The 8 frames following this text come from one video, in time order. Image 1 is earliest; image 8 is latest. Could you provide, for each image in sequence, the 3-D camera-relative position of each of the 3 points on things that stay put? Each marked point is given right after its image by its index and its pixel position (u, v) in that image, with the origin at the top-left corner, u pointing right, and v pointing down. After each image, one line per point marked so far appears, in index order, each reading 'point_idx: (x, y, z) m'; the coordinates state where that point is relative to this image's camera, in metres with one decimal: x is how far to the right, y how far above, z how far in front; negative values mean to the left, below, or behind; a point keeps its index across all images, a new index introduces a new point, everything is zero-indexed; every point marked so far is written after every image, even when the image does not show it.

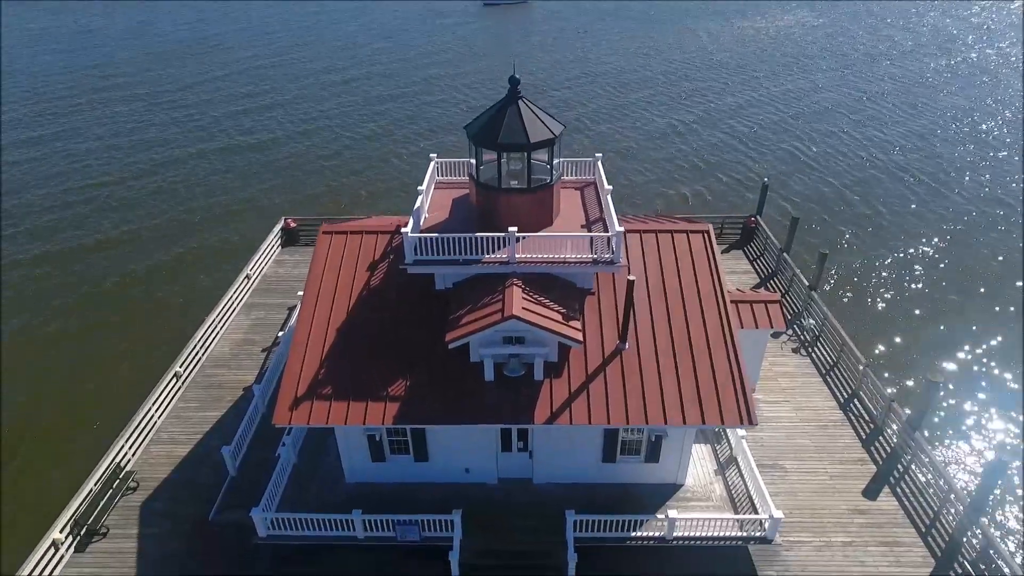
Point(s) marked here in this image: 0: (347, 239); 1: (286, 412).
0: (-4.5, +1.3, +16.3) m
1: (-5.2, -2.9, +13.5) m
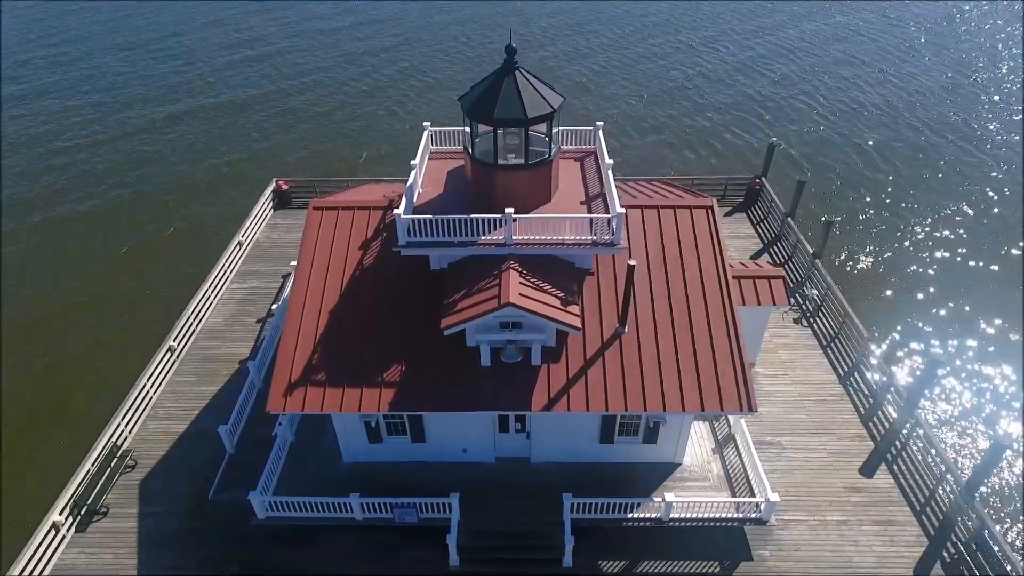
0: (-4.6, +1.9, +15.7) m
1: (-5.2, -2.5, +13.3) m
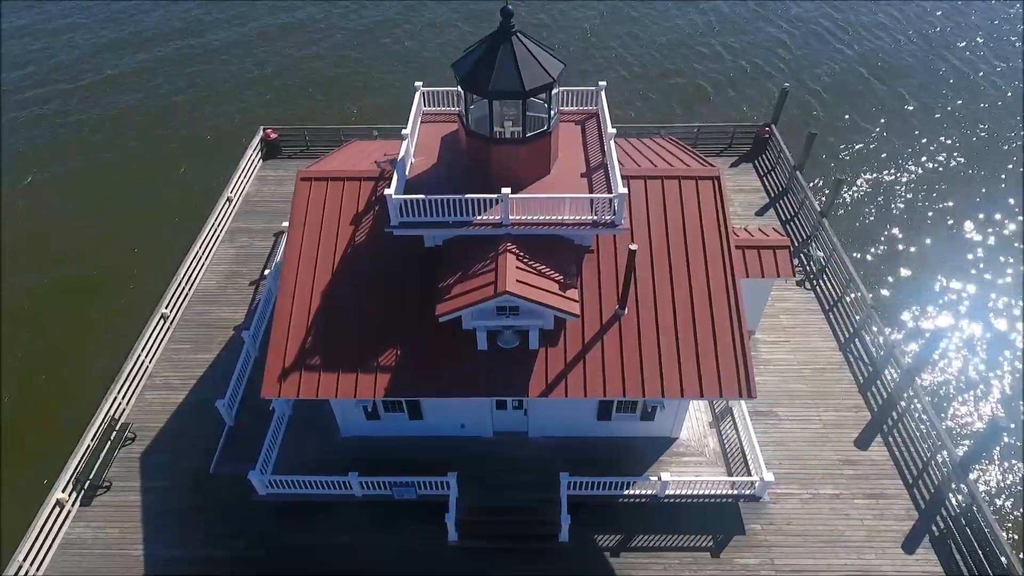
0: (-4.7, +2.6, +15.0) m
1: (-5.3, -2.2, +13.1) m
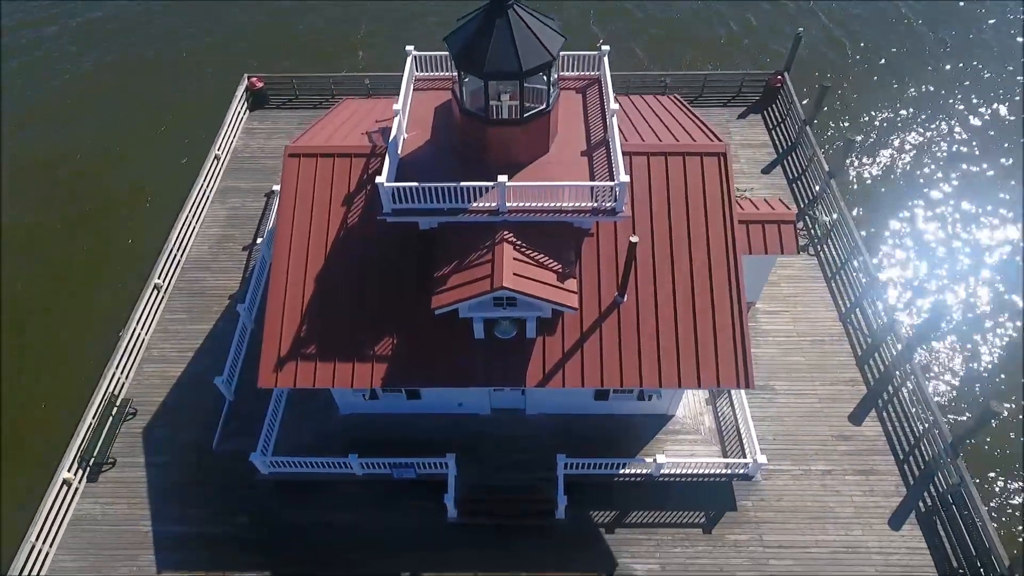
0: (-4.7, +3.0, +14.3) m
1: (-5.4, -1.9, +13.0) m
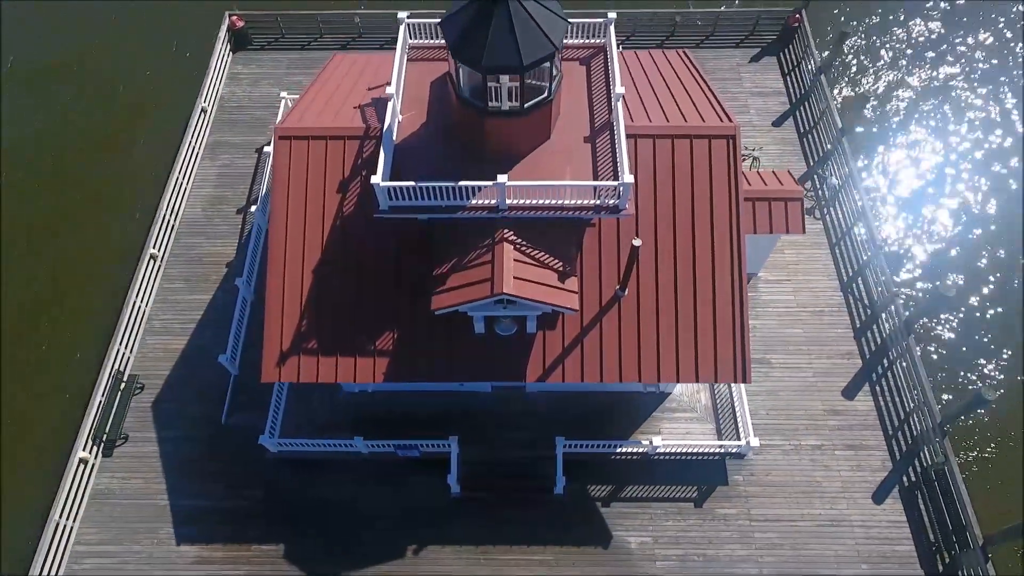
0: (-4.7, +3.3, +13.7) m
1: (-5.4, -1.8, +13.1) m
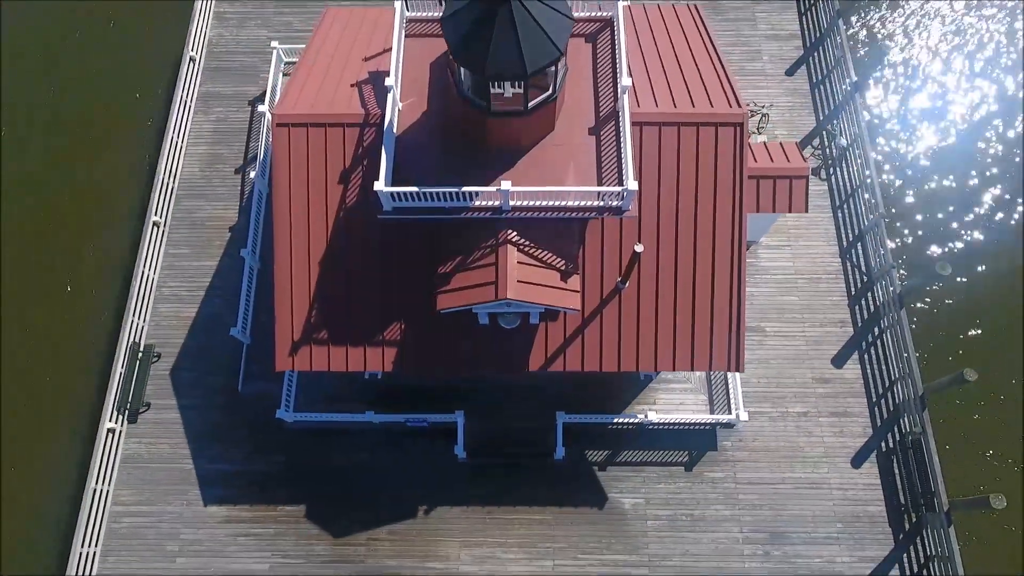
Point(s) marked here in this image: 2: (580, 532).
0: (-4.7, +3.5, +13.4) m
1: (-5.3, -1.6, +13.7) m
2: (+1.8, -6.6, +15.8) m
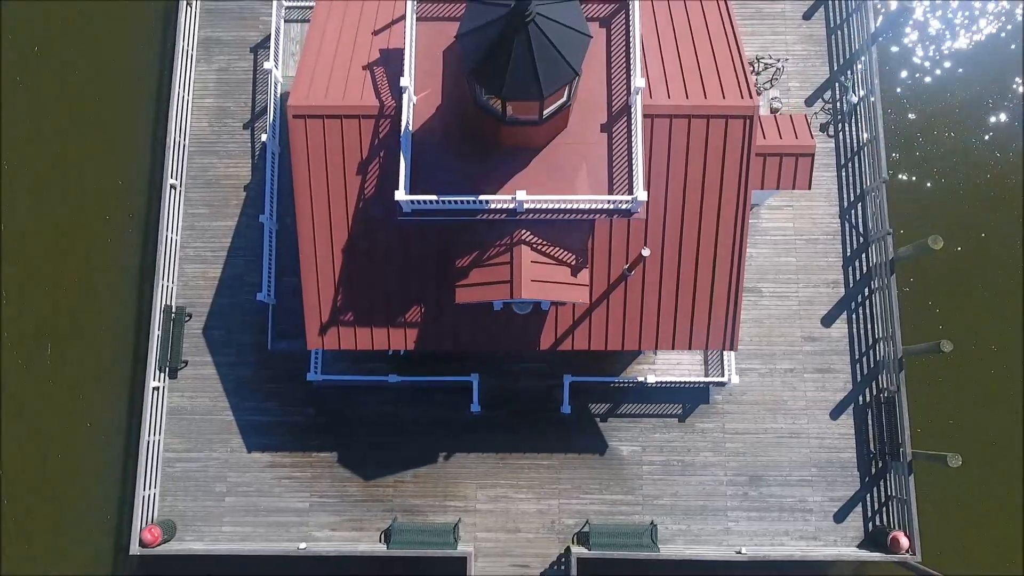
0: (-4.4, +3.7, +13.7) m
1: (-5.0, -1.2, +14.8) m
2: (+2.1, -5.7, +17.8) m
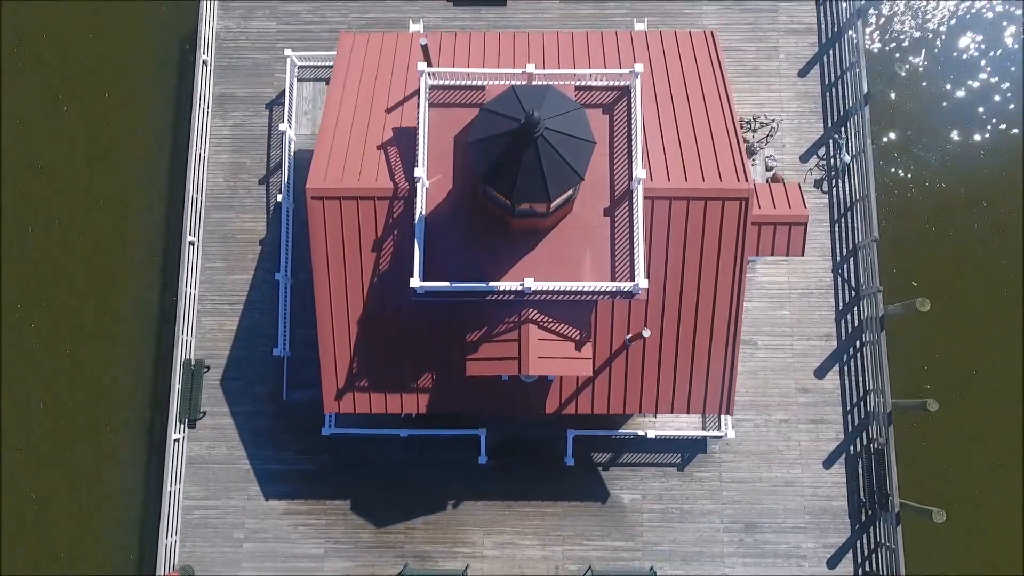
0: (-4.2, +2.0, +14.4) m
1: (-4.8, -3.0, +15.6) m
2: (+2.3, -7.4, +18.6) m
